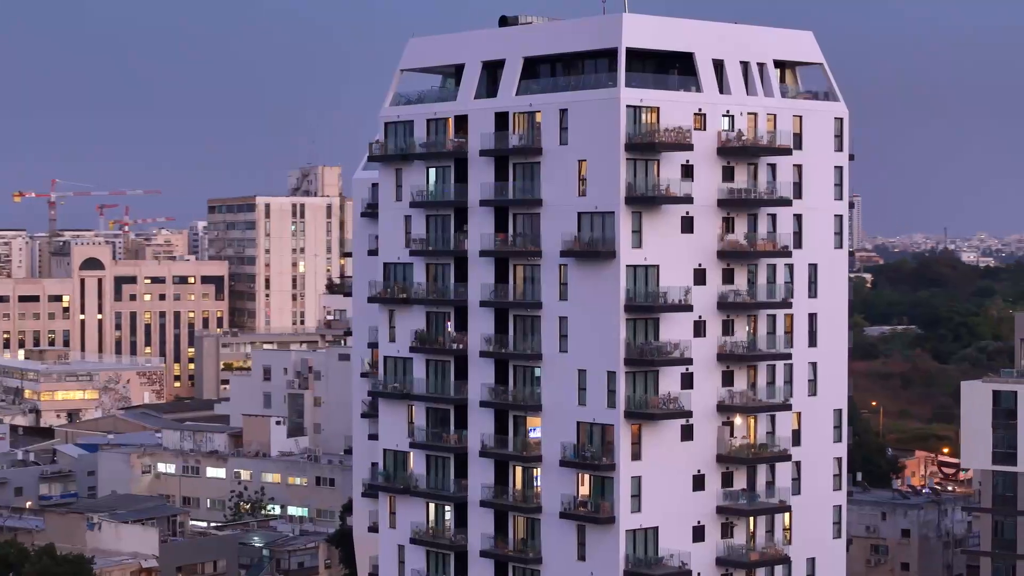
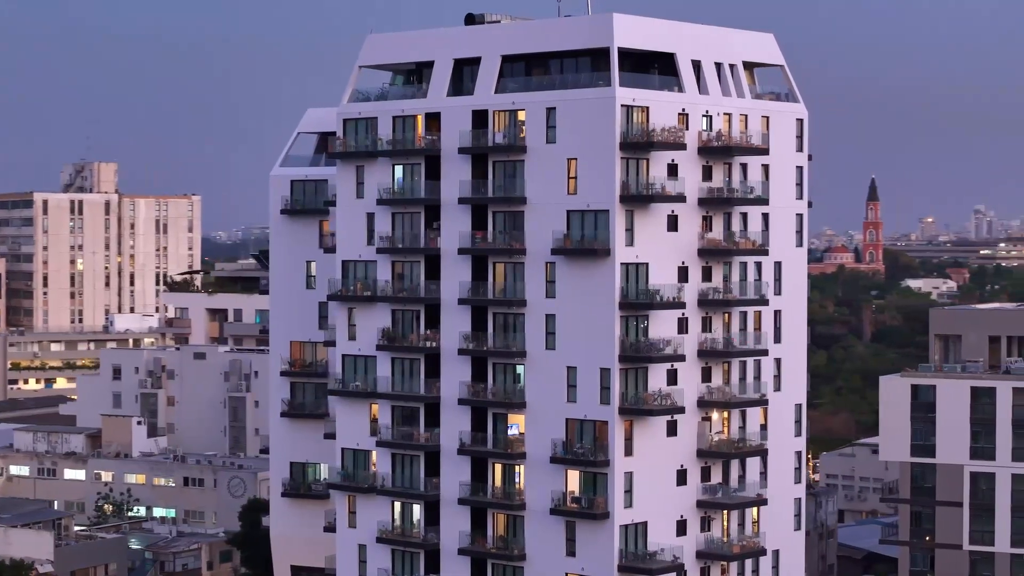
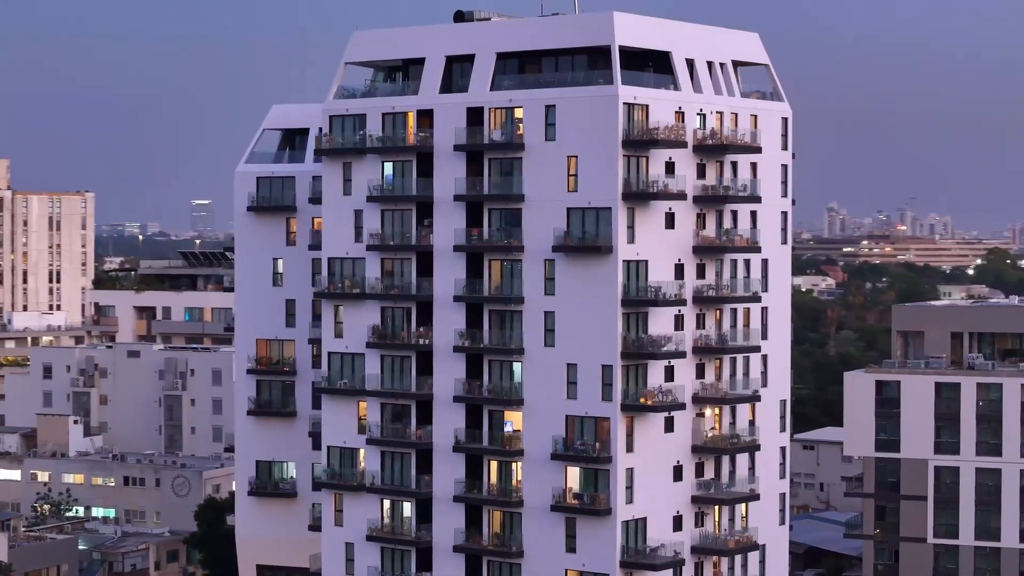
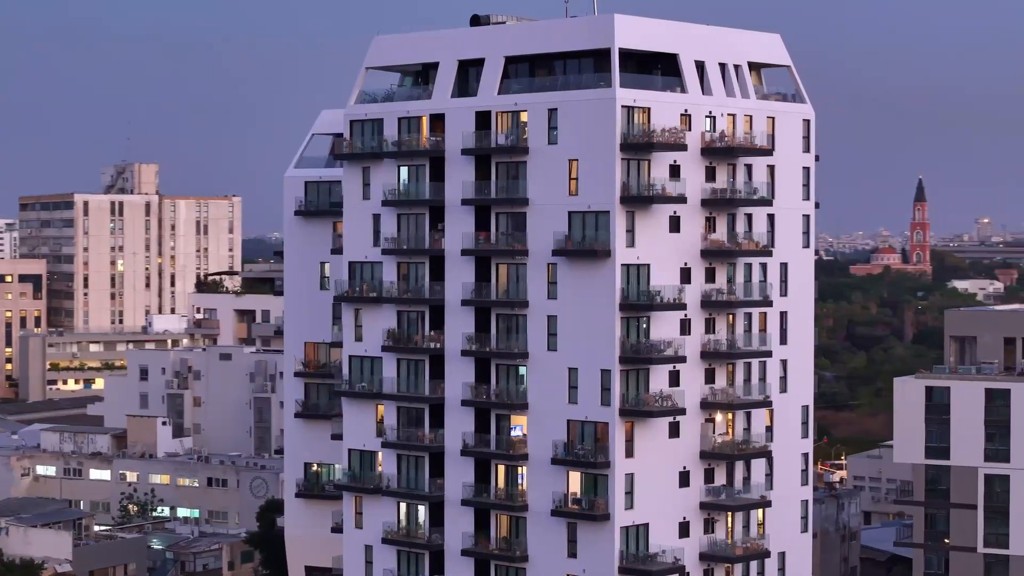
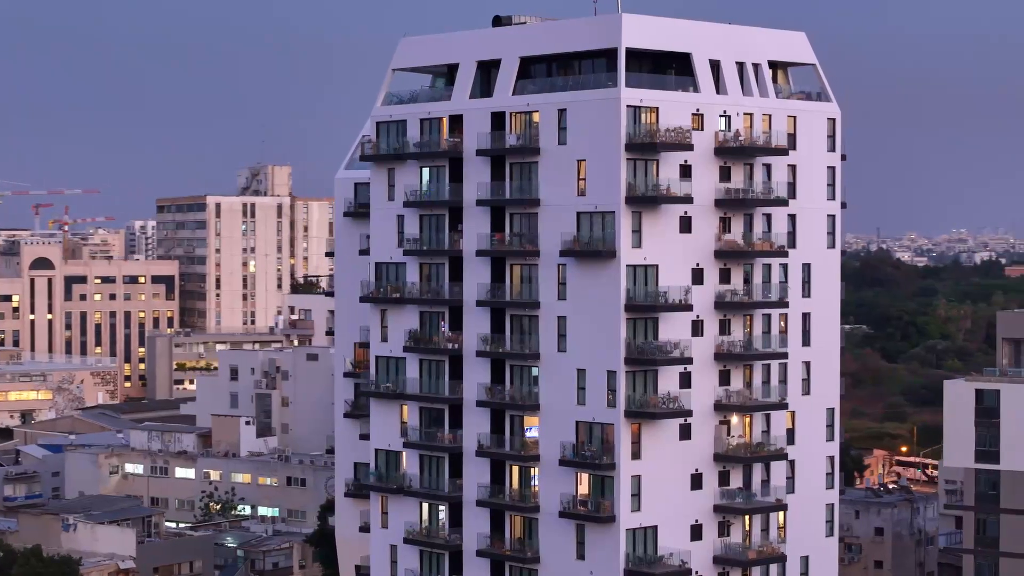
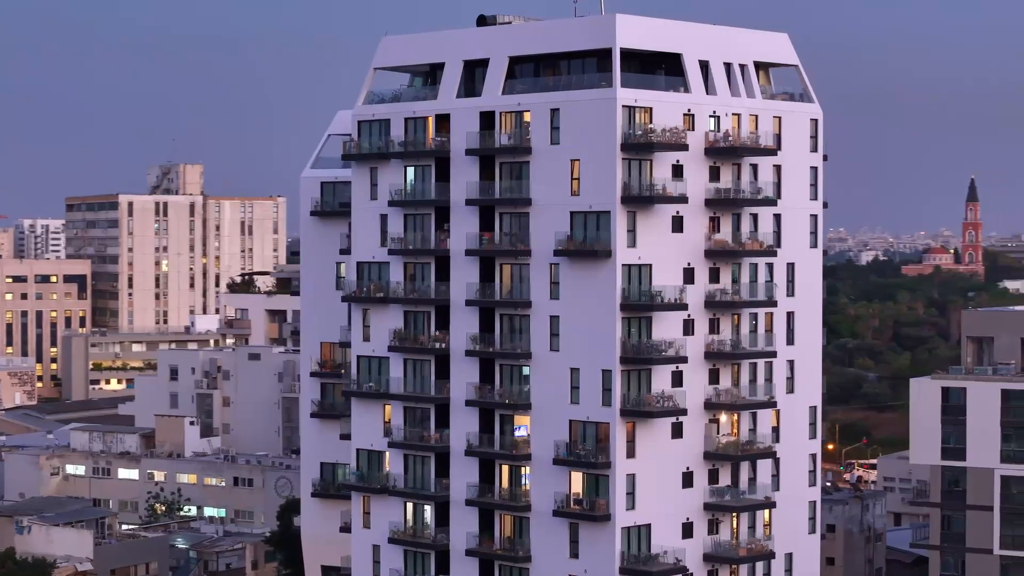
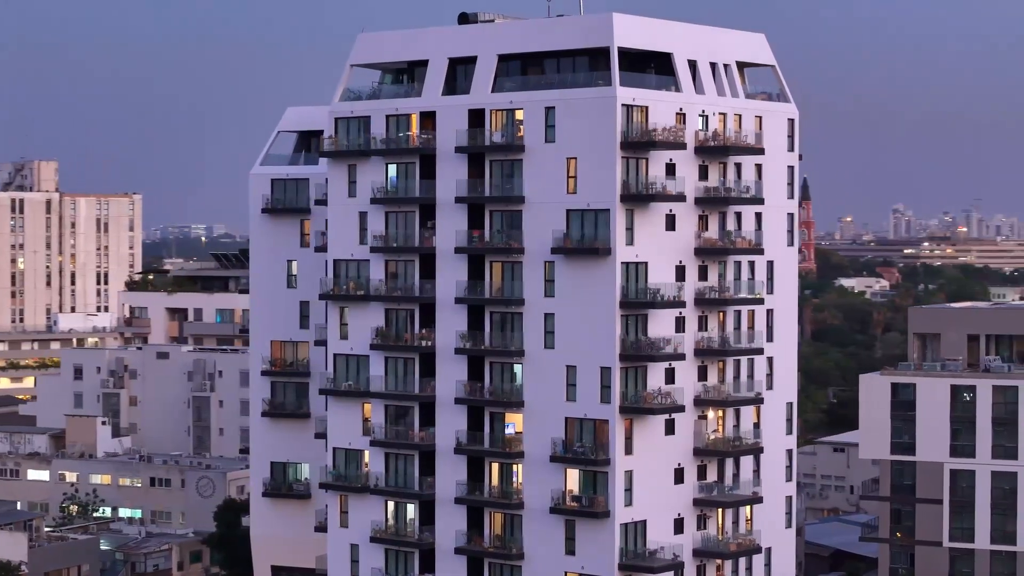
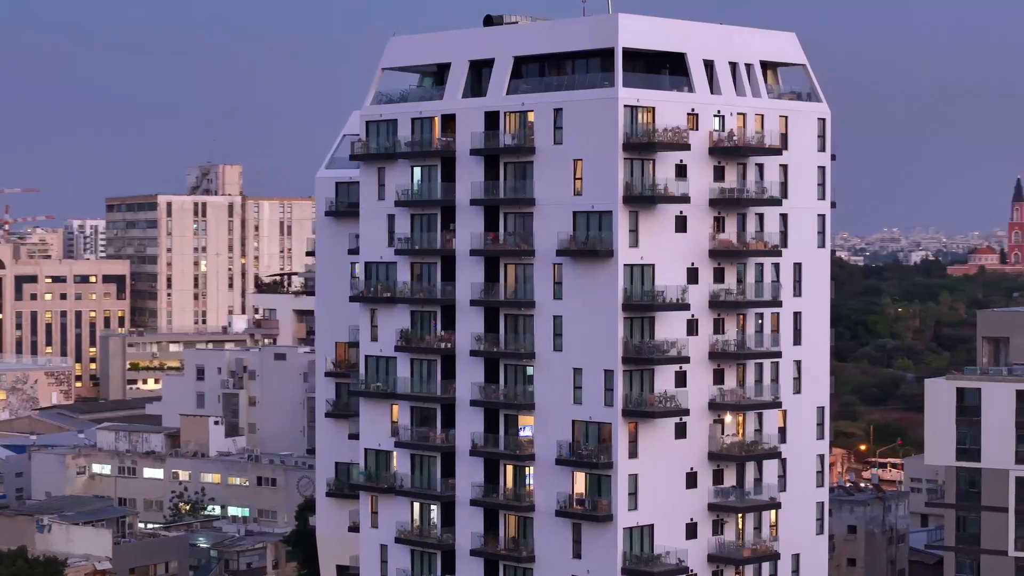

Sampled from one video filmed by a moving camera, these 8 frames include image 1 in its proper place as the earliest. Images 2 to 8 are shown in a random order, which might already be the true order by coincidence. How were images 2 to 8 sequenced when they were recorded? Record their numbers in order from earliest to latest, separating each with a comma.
5, 8, 6, 4, 2, 7, 3
